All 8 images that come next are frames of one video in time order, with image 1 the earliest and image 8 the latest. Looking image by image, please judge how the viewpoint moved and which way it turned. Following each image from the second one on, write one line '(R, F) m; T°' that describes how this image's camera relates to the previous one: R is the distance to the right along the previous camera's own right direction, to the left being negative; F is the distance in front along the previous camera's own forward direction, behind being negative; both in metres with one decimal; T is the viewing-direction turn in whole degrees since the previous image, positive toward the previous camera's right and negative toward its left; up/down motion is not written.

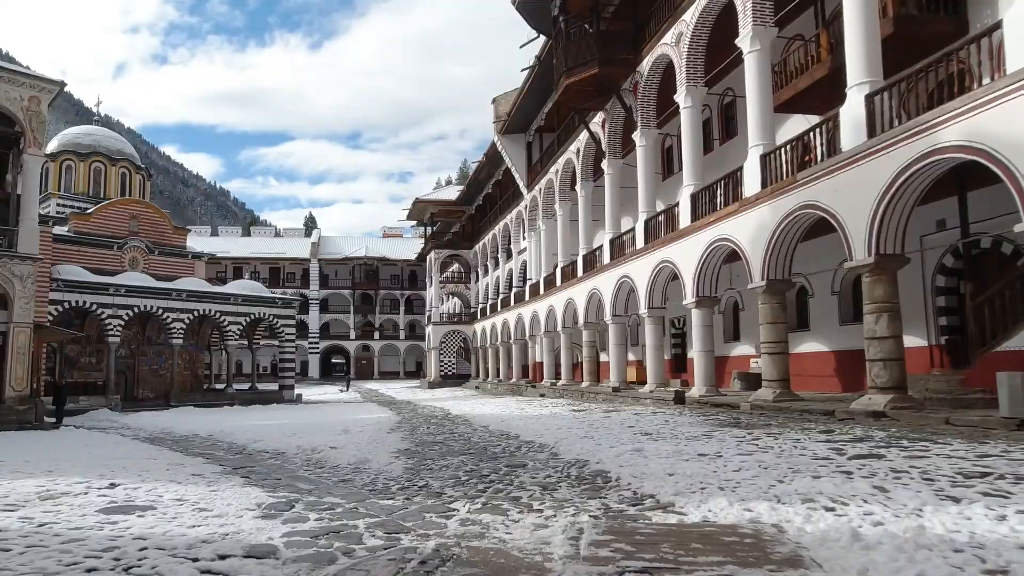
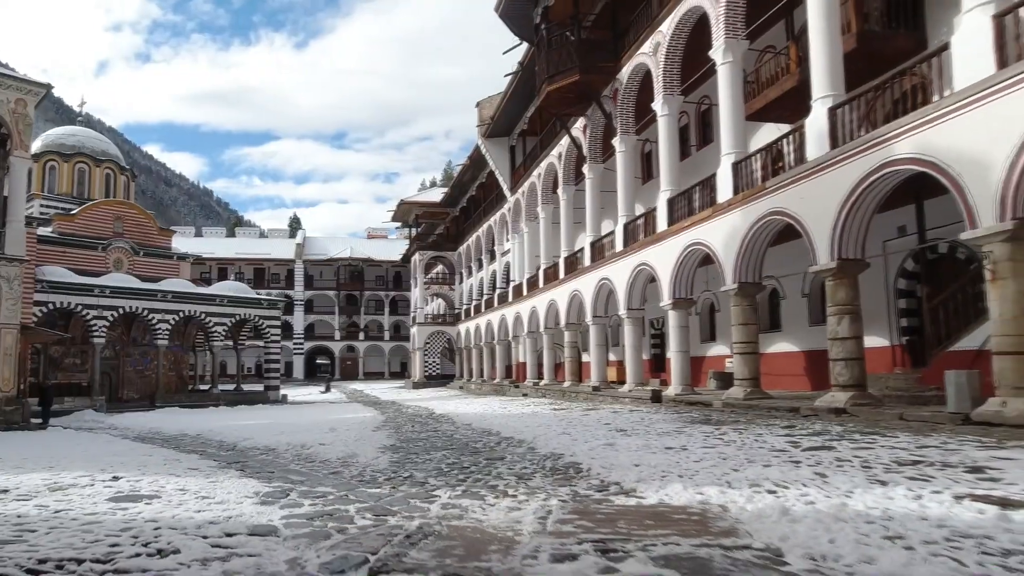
(+0.1, -0.5) m; +1°
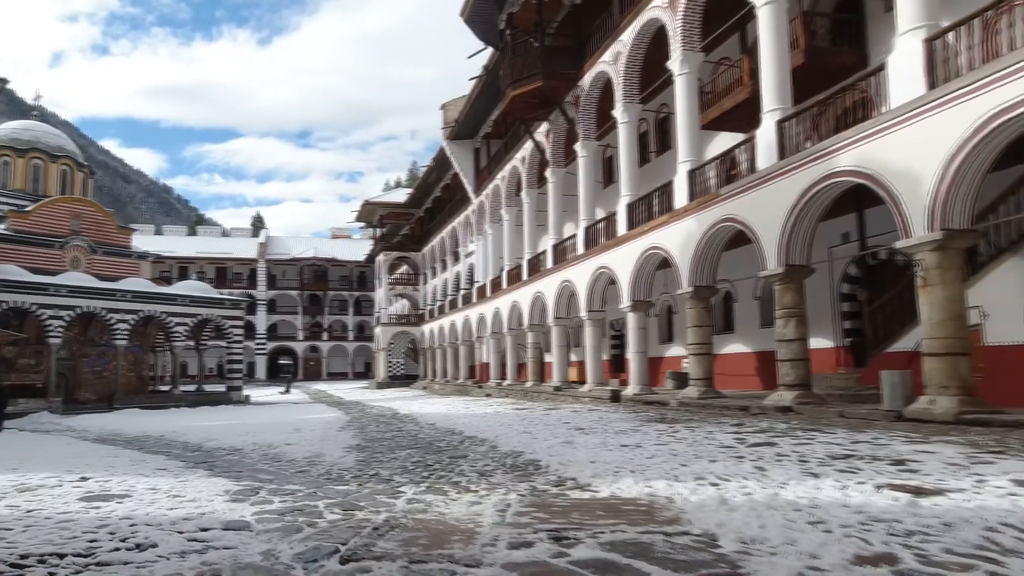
(0.0, -0.3) m; +3°
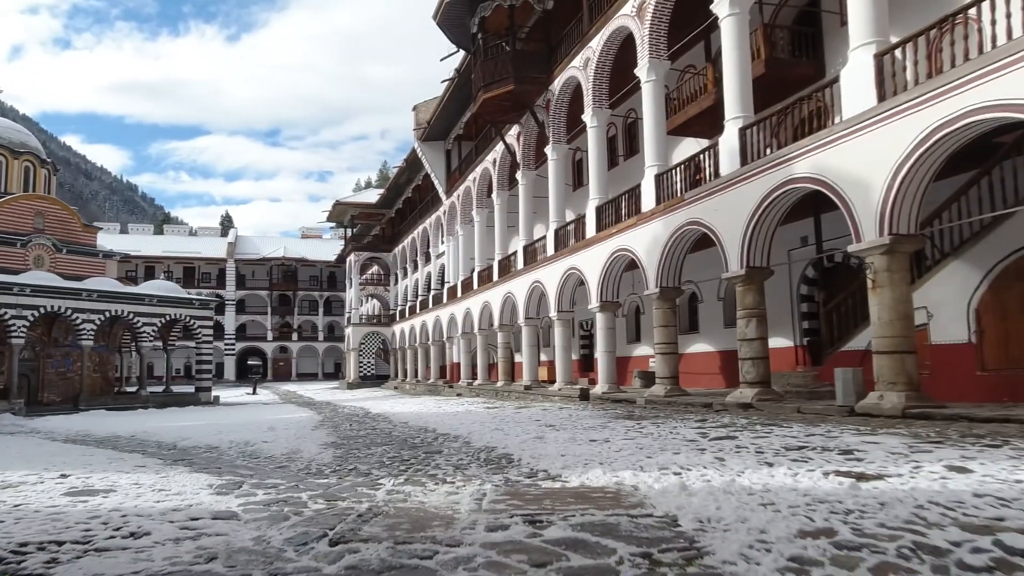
(0.0, -0.3) m; +2°
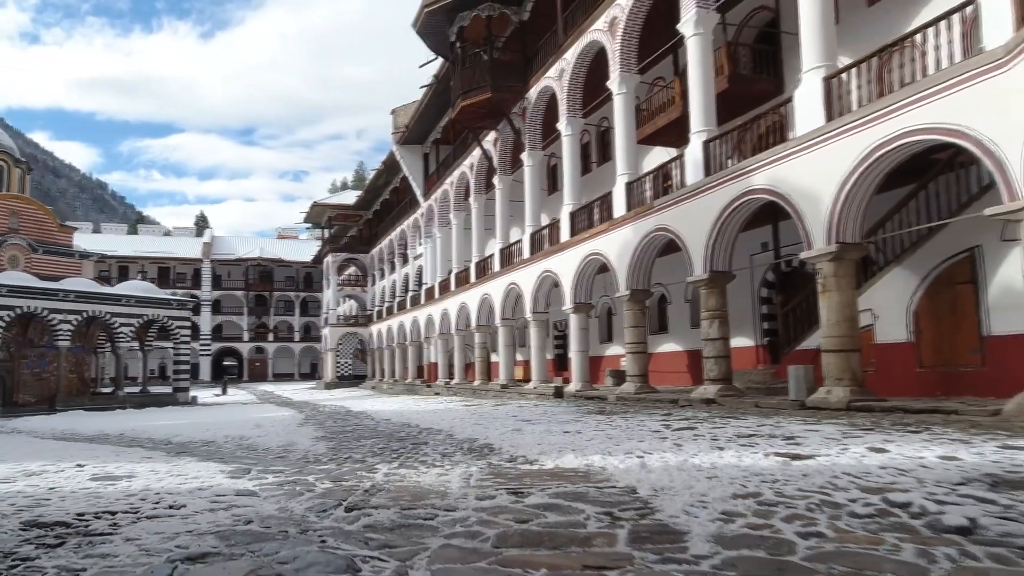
(-0.1, -0.7) m; +2°
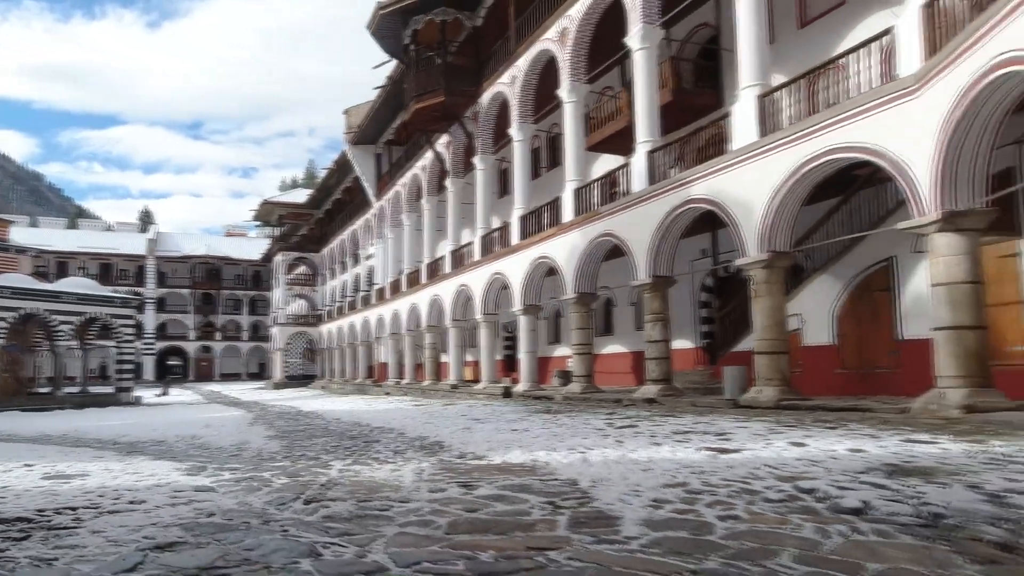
(0.0, -0.3) m; +4°
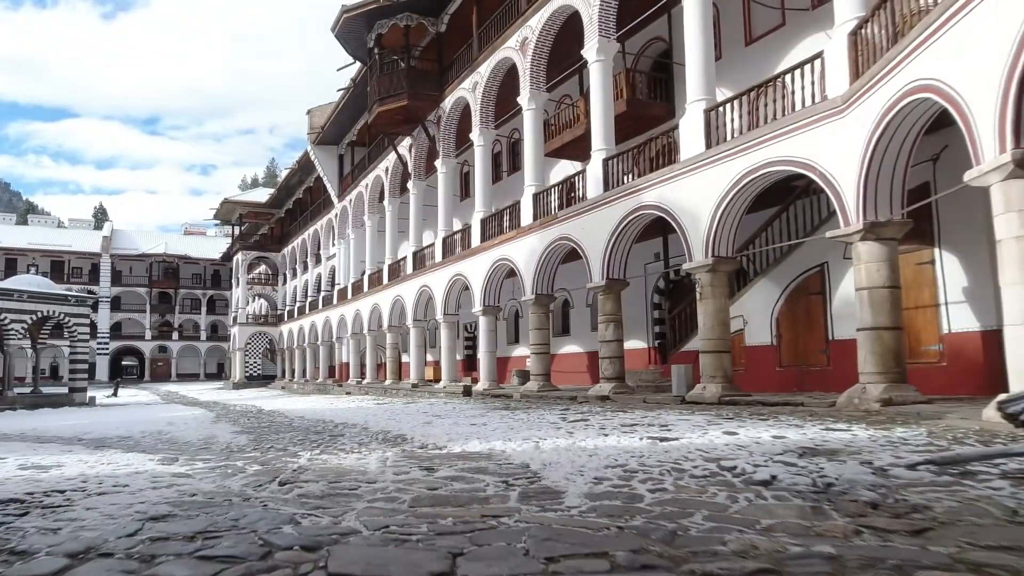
(0.0, -0.5) m; +3°
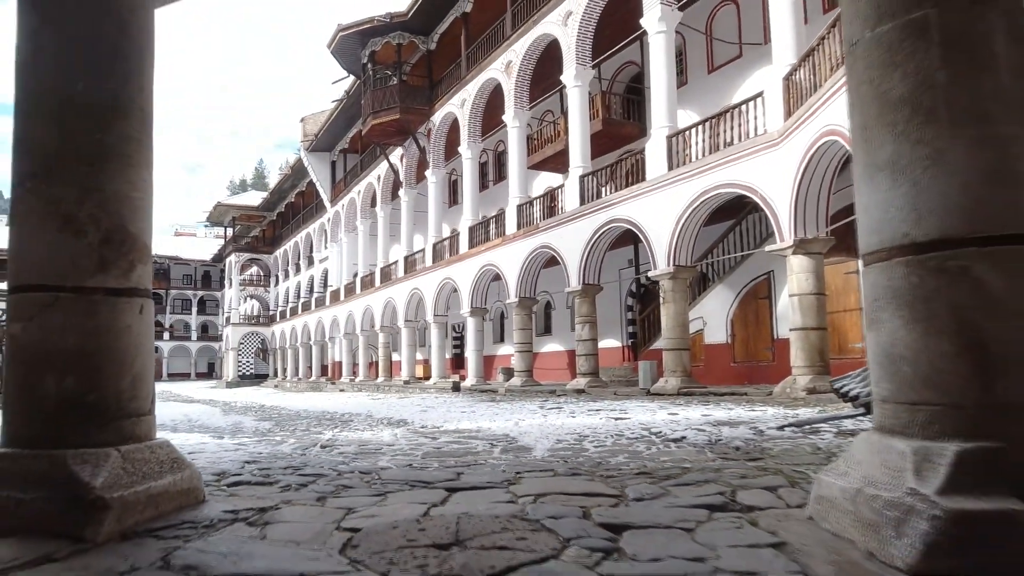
(0.0, -1.5) m; +1°
